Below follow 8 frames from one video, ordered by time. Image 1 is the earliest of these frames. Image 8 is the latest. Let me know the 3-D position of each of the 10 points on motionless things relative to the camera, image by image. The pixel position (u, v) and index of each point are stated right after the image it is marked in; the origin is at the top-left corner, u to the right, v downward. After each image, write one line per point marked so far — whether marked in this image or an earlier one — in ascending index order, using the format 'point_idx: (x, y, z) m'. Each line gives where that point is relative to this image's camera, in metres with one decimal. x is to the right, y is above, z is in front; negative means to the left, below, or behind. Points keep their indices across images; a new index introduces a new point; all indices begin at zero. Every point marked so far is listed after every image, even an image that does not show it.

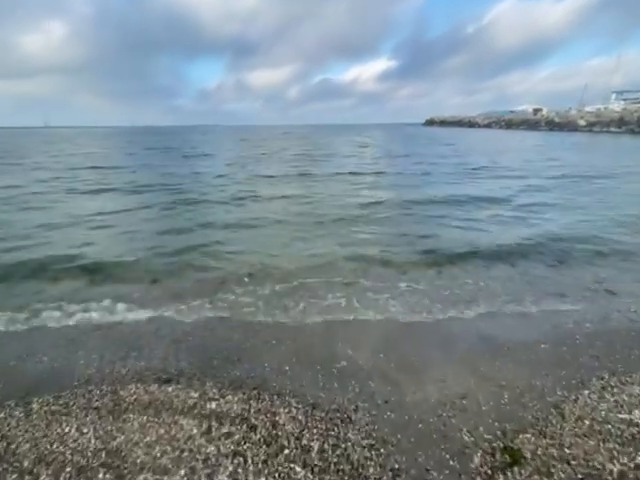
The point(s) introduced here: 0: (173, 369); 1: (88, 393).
0: (-3.3, -2.8, +6.3) m
1: (-4.2, -2.8, +5.2) m
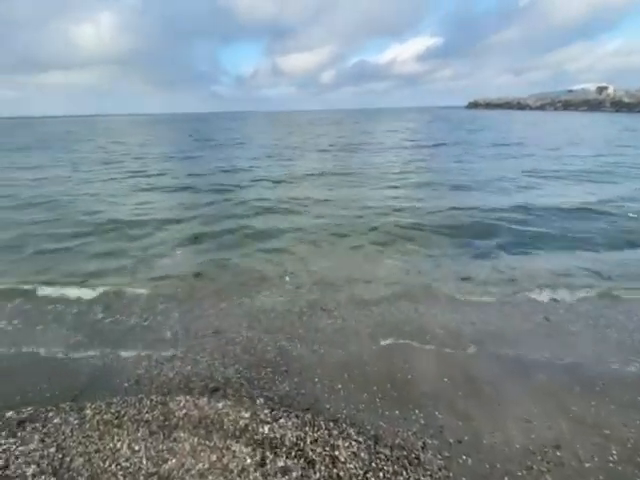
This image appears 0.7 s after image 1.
0: (-2.1, -2.8, +6.0) m
1: (-3.2, -2.9, +5.0) m
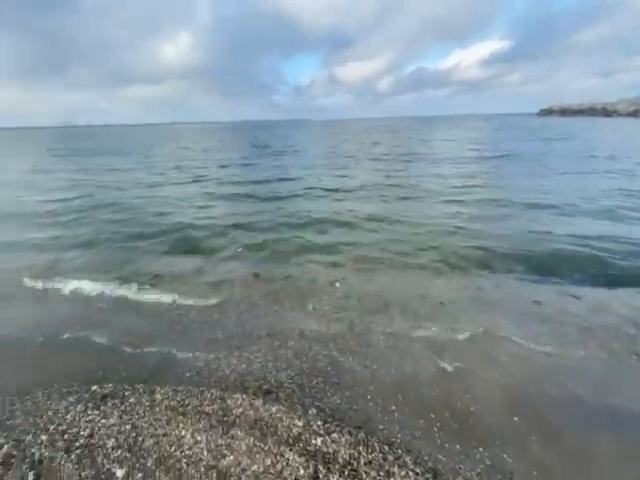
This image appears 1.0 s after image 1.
0: (-1.0, -2.9, +6.1) m
1: (-2.2, -2.9, +5.3) m
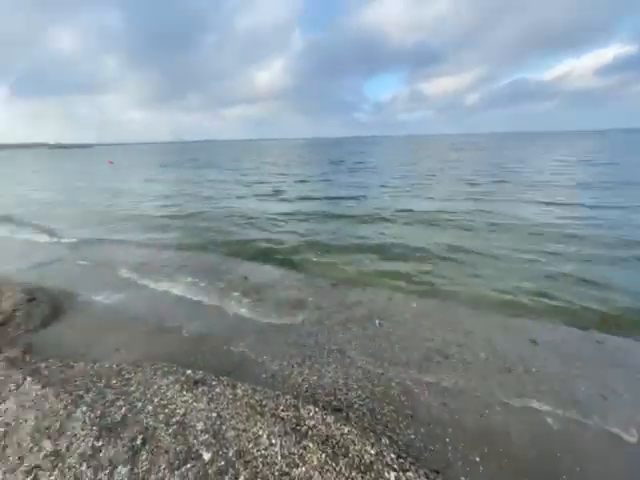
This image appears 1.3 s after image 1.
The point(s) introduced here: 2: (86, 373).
0: (+0.5, -3.3, +6.0) m
1: (-0.9, -3.1, +5.5) m
2: (-5.2, -3.0, +6.3) m
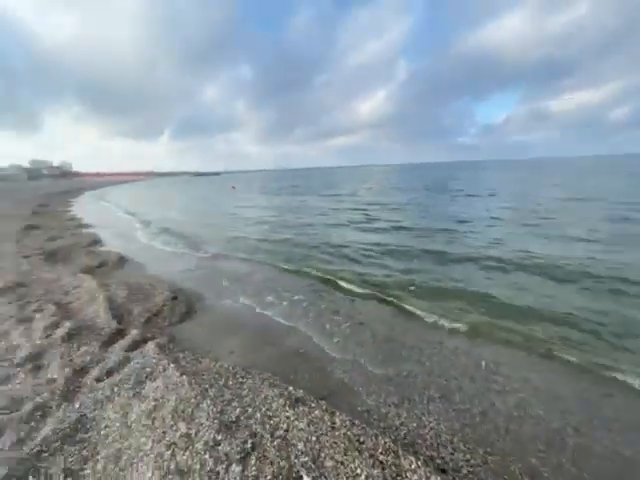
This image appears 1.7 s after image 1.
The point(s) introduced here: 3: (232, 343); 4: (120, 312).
0: (+2.4, -4.0, +5.4) m
1: (+1.0, -3.7, +5.3) m
2: (-2.8, -3.4, +7.4) m
3: (-2.8, -3.3, +9.1) m
4: (-7.6, -2.7, +10.8) m
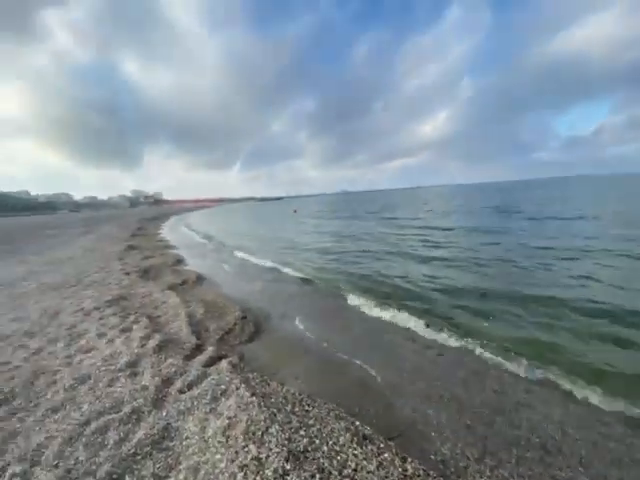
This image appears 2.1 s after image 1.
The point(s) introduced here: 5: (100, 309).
0: (+3.6, -4.6, +4.5) m
1: (+2.2, -4.3, +4.8) m
2: (-1.1, -4.1, +7.6) m
3: (-0.7, -4.1, +9.2) m
4: (-5.1, -3.7, +11.9) m
5: (-11.1, -3.4, +14.3) m
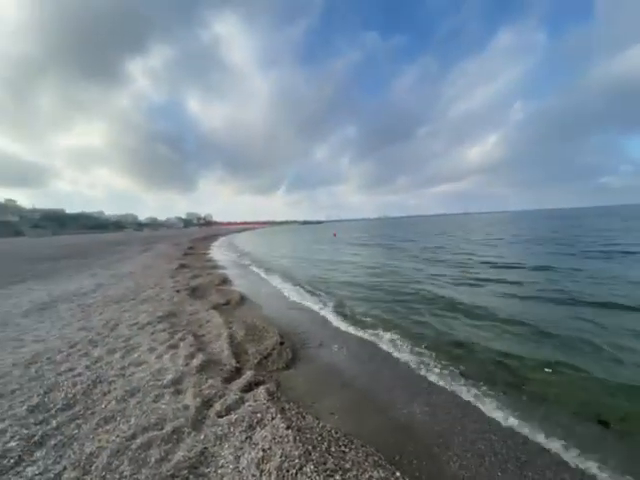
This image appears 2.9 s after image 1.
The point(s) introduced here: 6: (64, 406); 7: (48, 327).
0: (+4.1, -5.2, +3.6) m
1: (+2.8, -4.9, +4.1) m
2: (-0.2, -4.9, +7.3) m
3: (+0.4, -5.0, +8.9) m
4: (-3.5, -4.7, +12.2) m
5: (-9.1, -4.5, +15.4) m
6: (-7.6, -5.0, +8.5) m
7: (-14.6, -4.6, +15.3) m
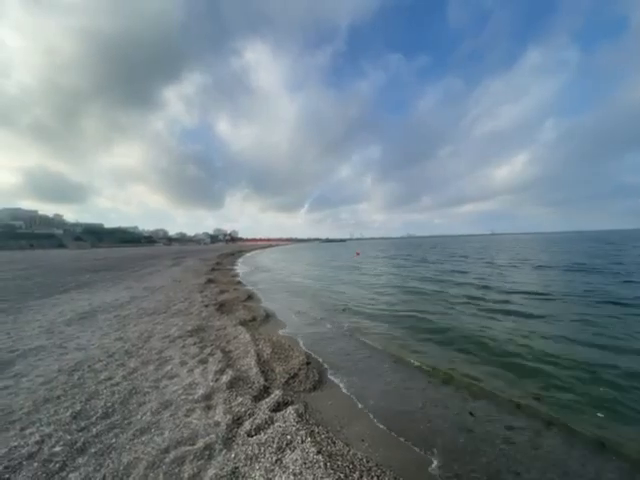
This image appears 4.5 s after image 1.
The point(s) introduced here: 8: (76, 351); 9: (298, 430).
0: (+4.5, -5.6, +3.1) m
1: (+3.3, -5.3, +3.7) m
2: (+0.6, -5.4, +7.1) m
3: (+1.3, -5.7, +8.6) m
4: (-2.3, -5.5, +12.2) m
5: (-7.6, -5.4, +15.9) m
6: (-6.8, -5.5, +8.9) m
7: (-13.2, -5.4, +16.2) m
8: (-11.9, -5.4, +13.9) m
9: (-0.6, -5.3, +8.0) m
